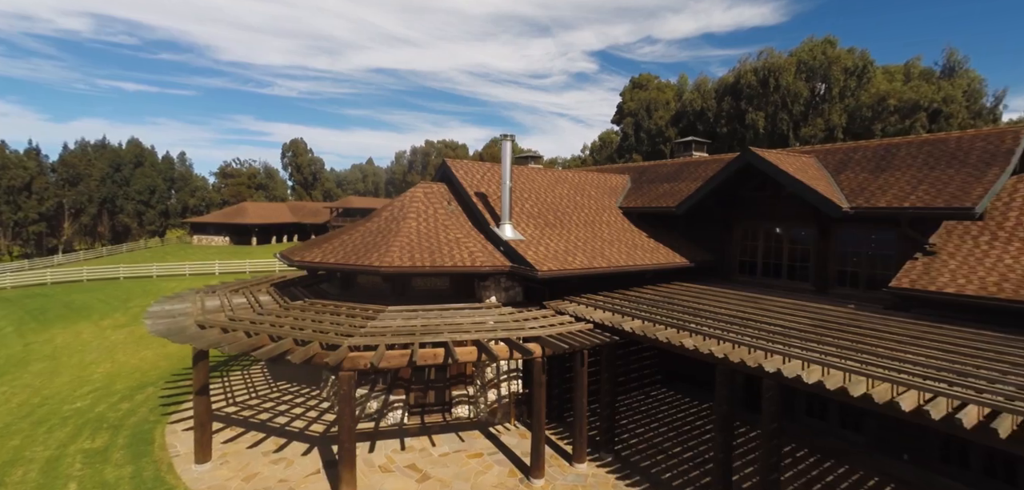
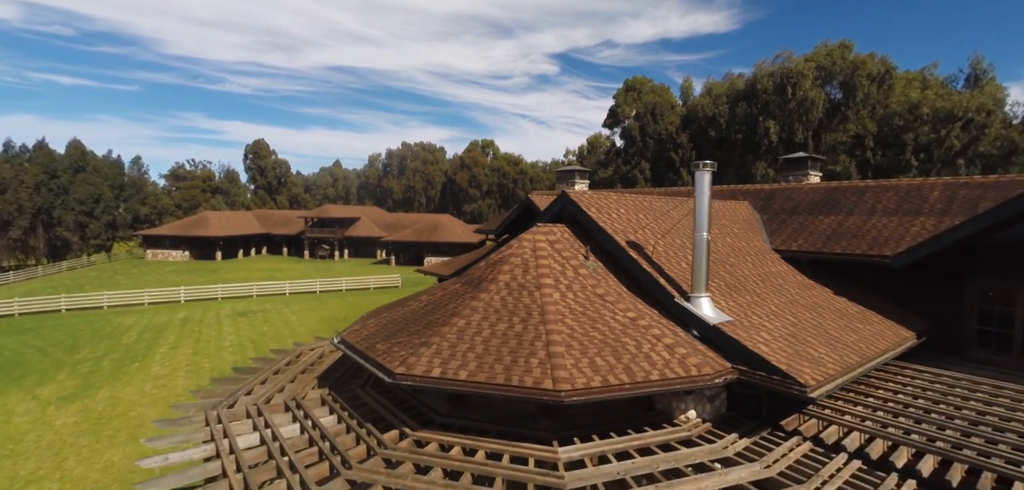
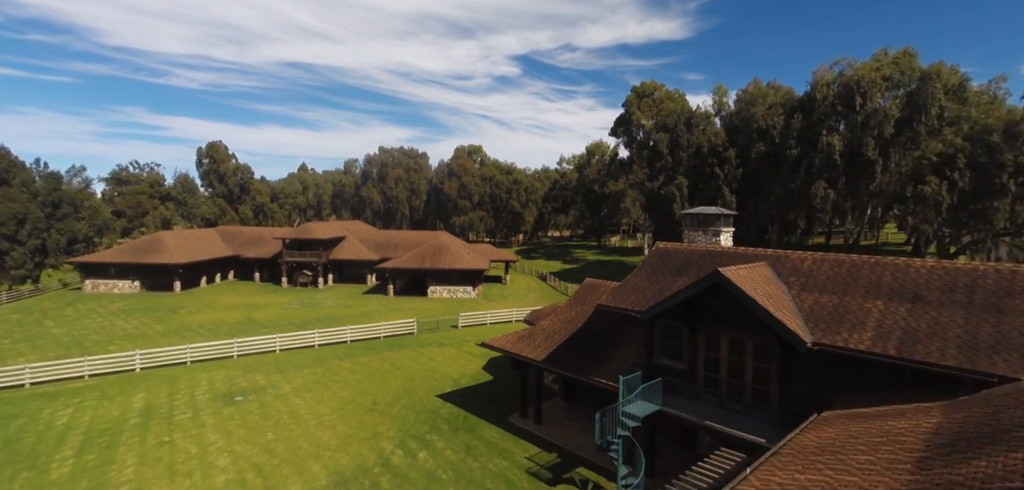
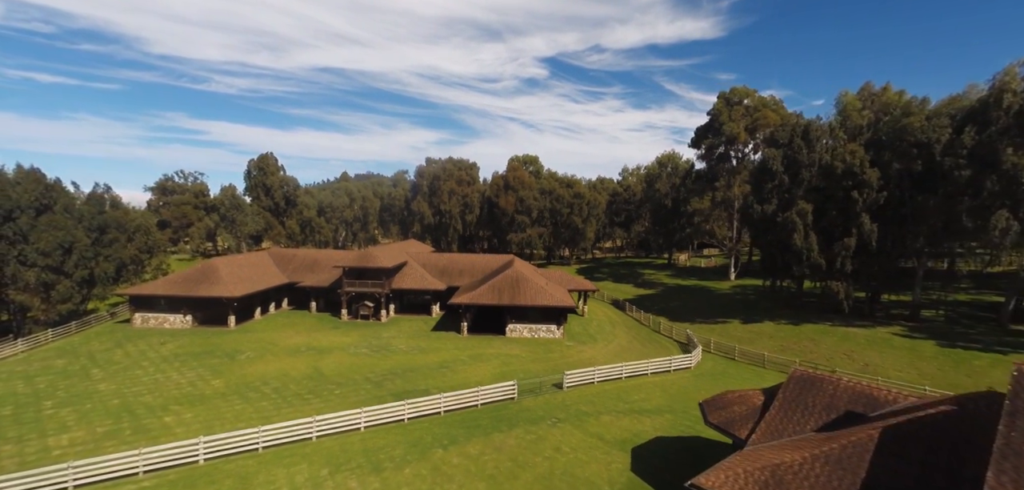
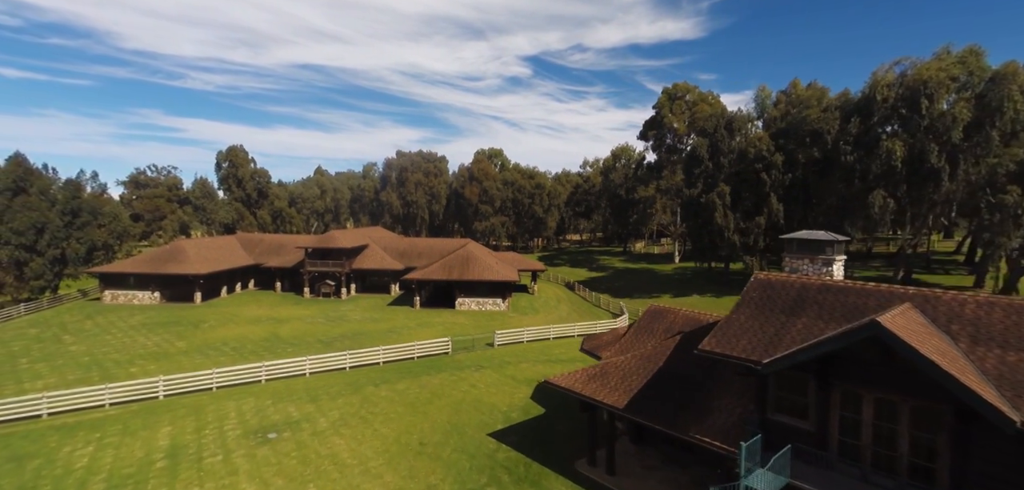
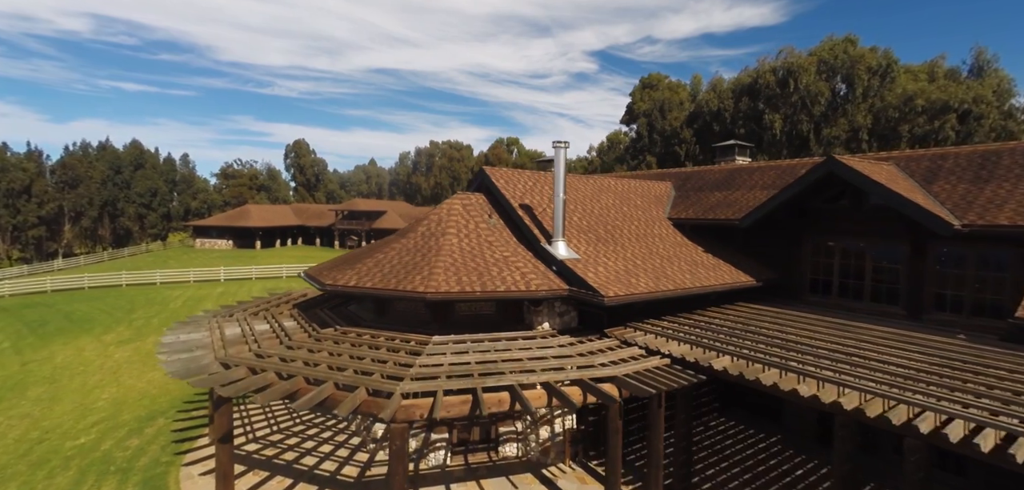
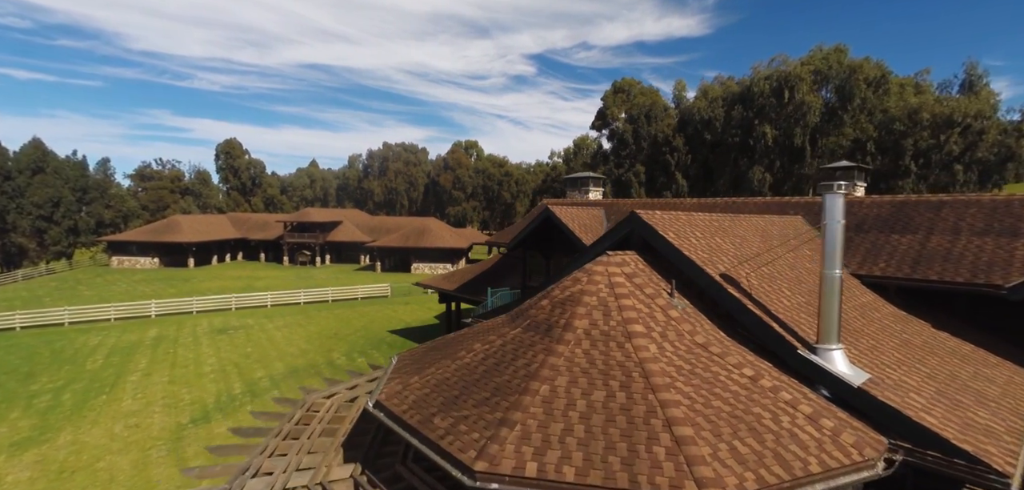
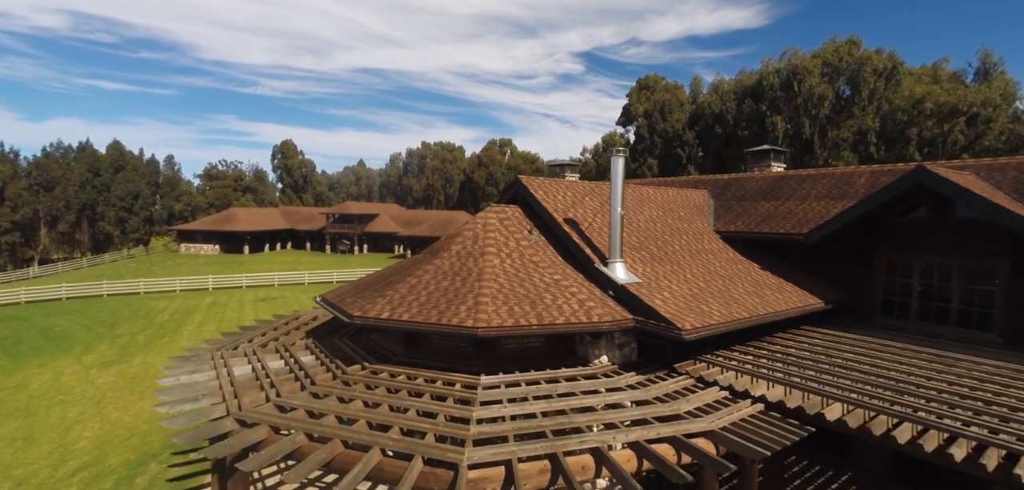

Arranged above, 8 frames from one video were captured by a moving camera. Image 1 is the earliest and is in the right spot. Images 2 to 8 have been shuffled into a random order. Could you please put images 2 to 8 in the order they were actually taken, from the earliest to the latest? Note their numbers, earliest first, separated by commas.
6, 8, 2, 7, 3, 5, 4
